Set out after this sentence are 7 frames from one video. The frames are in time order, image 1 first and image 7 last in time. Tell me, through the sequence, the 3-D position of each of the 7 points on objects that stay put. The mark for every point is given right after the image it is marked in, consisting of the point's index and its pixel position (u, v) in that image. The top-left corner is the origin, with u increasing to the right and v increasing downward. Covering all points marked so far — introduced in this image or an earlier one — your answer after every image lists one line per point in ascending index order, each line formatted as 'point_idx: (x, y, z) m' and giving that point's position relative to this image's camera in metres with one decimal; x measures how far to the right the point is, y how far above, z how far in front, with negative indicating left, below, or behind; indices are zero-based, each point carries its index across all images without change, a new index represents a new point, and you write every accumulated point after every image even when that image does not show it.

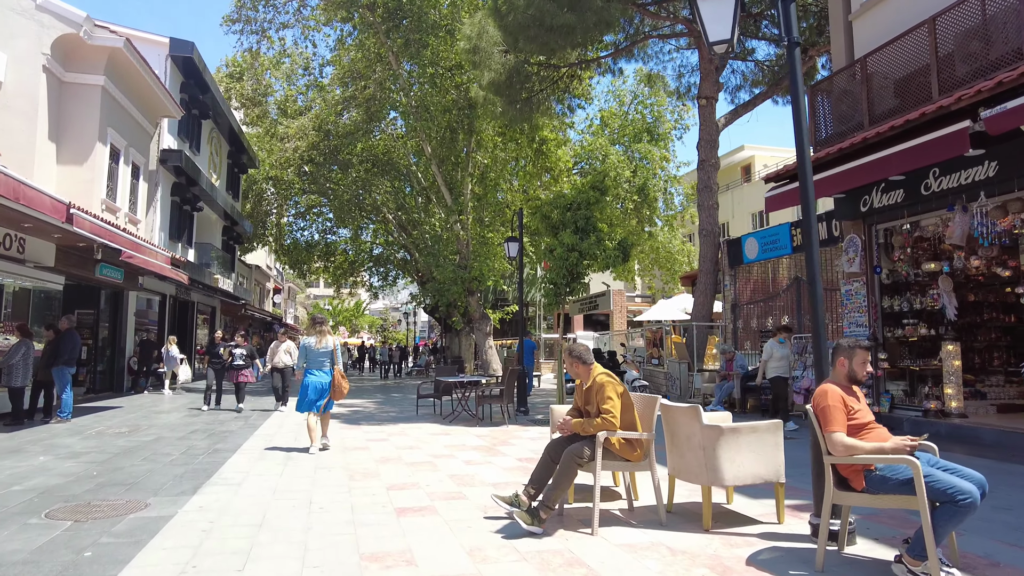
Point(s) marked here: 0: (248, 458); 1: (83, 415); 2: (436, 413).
0: (-2.9, -1.9, +7.3) m
1: (-7.4, -2.2, +11.5) m
2: (-1.4, -2.3, +12.4) m
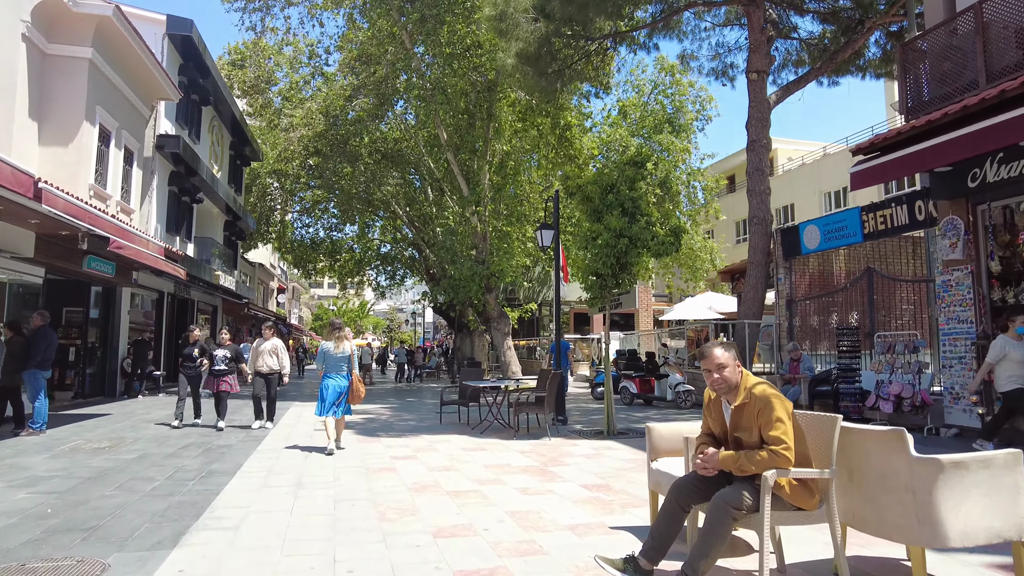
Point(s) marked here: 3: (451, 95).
0: (-2.3, -1.7, +5.9) m
1: (-6.8, -2.1, +10.1) m
2: (-0.8, -2.2, +11.0) m
3: (-1.7, +5.4, +18.8) m
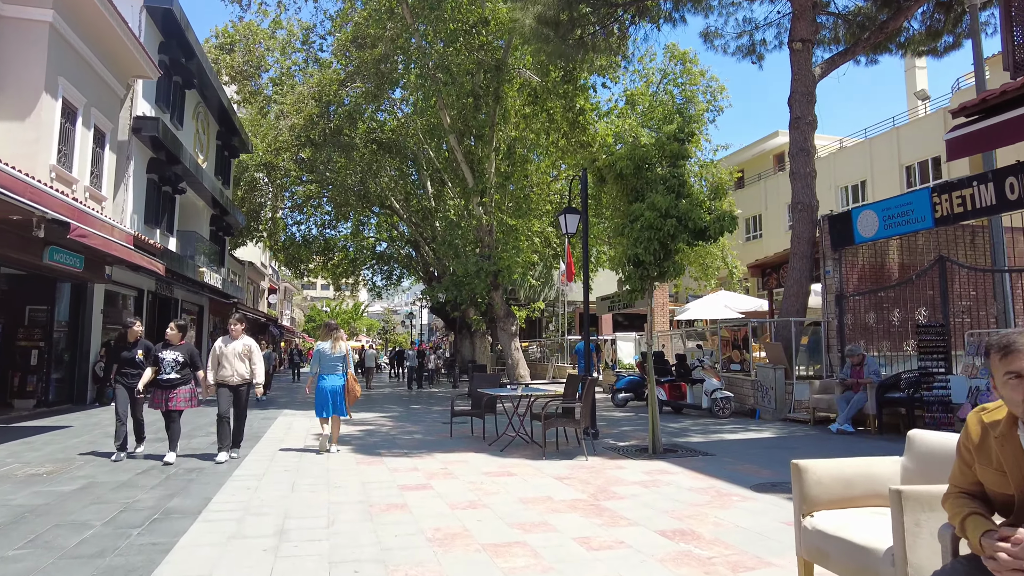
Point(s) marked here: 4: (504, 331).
0: (-1.9, -1.6, +4.4) m
1: (-6.5, -2.0, +8.6) m
2: (-0.5, -2.1, +9.5) m
3: (-1.5, +5.5, +17.3) m
4: (-0.2, -1.3, +19.6) m
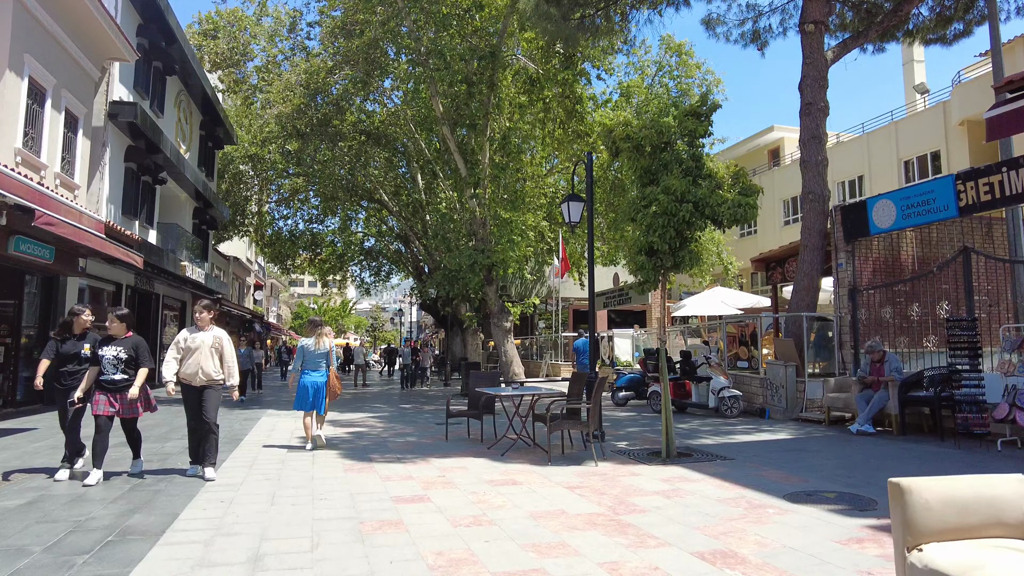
0: (-1.8, -1.5, +3.7) m
1: (-6.5, -1.8, +7.9) m
2: (-0.5, -2.0, +8.8) m
3: (-1.6, +5.7, +16.7) m
4: (-0.4, -1.1, +19.0) m
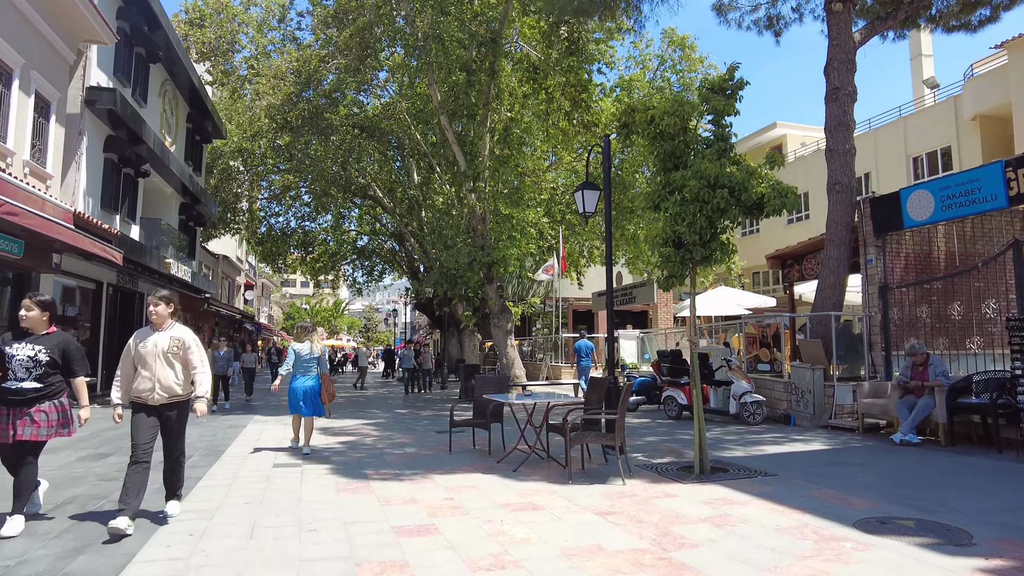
0: (-1.7, -1.5, +2.9) m
1: (-6.3, -1.8, +7.0) m
2: (-0.4, -1.9, +8.0) m
3: (-1.5, +5.7, +15.8) m
4: (-0.4, -1.1, +18.2) m
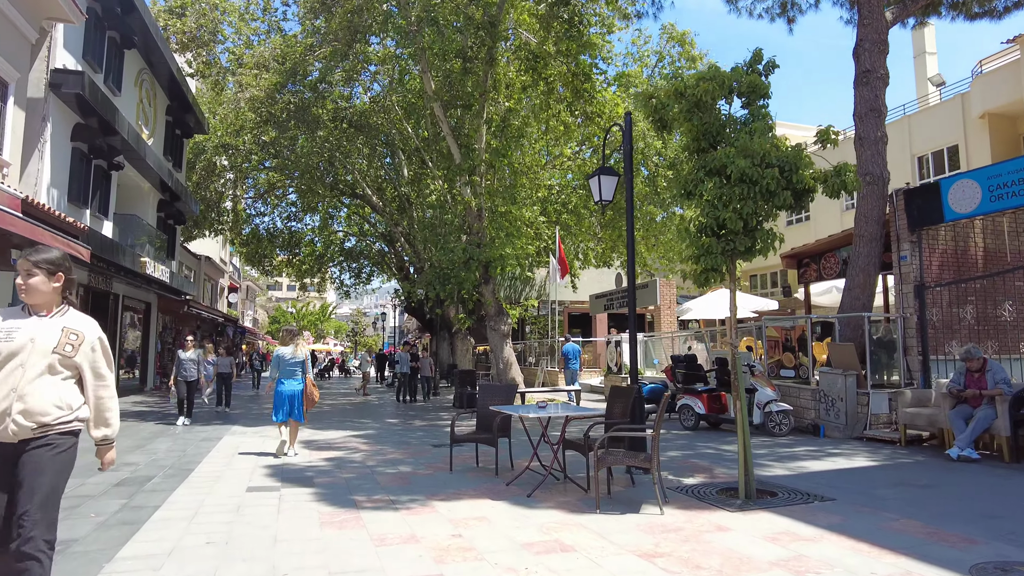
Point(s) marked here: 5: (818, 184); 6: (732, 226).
0: (-1.5, -1.4, +1.9) m
1: (-6.2, -1.7, +5.9) m
2: (-0.3, -1.9, +7.0) m
3: (-1.6, +5.7, +14.9) m
4: (-0.4, -1.1, +17.2) m
5: (+2.8, +1.0, +6.4) m
6: (+2.0, +0.6, +6.1) m
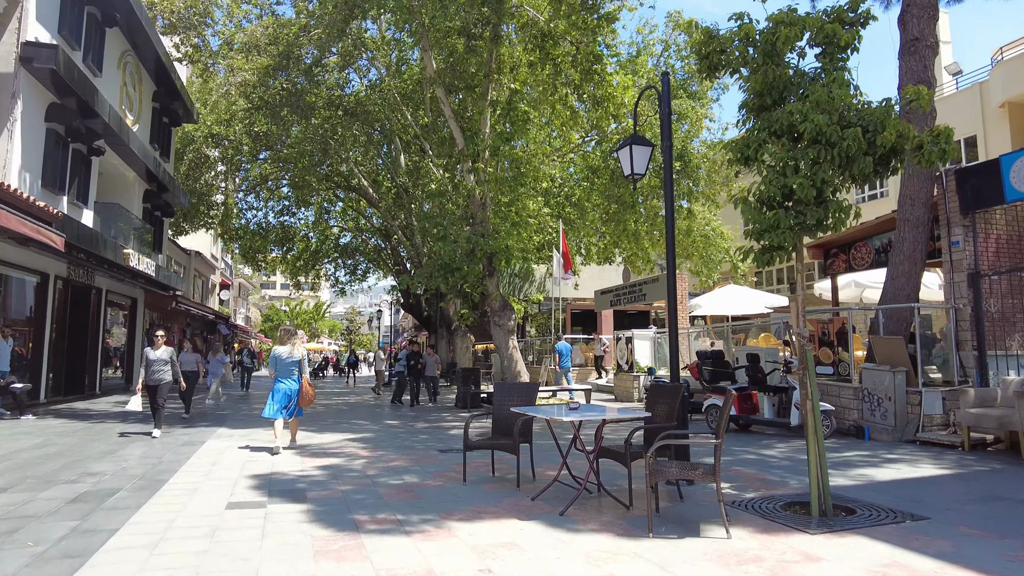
0: (-1.2, -1.2, +0.9) m
1: (-6.0, -1.6, +4.9) m
2: (0.0, -1.7, +6.1) m
3: (-1.4, +5.9, +13.9) m
4: (-0.3, -0.9, +16.3) m
5: (+3.1, +1.1, +5.5) m
6: (+2.2, +0.7, +5.2) m
